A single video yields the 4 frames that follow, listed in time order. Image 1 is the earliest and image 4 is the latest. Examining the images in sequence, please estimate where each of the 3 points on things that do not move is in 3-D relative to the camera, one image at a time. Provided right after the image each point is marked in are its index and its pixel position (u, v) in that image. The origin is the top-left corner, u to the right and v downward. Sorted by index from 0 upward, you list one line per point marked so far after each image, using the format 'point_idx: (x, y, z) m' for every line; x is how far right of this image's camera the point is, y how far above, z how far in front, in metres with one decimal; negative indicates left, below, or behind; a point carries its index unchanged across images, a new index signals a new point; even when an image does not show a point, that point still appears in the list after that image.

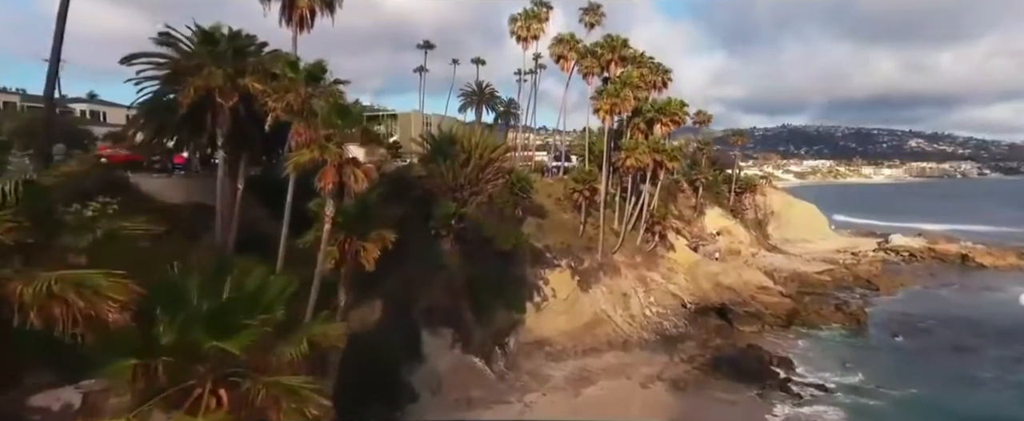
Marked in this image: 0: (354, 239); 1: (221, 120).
0: (-3.8, -0.7, +12.7) m
1: (-8.4, +2.3, +14.7) m
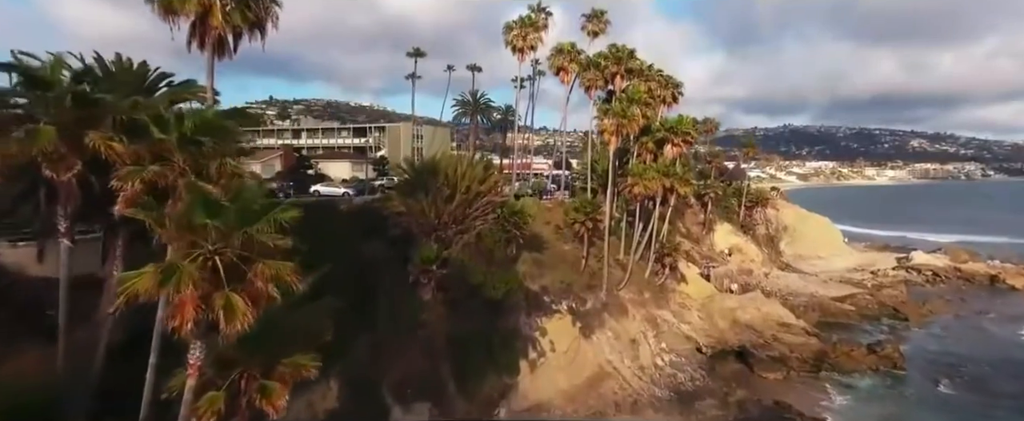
0: (-4.2, -2.7, +8.6) m
1: (-8.9, +0.3, +10.6) m
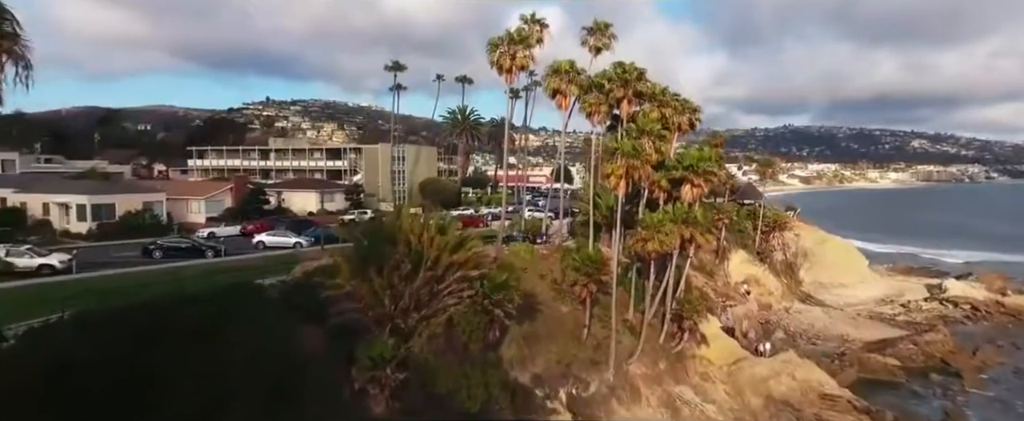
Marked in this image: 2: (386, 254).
0: (-4.9, -5.7, +2.4) m
1: (-9.6, -2.7, +4.3) m
2: (-4.7, -1.6, +19.6) m
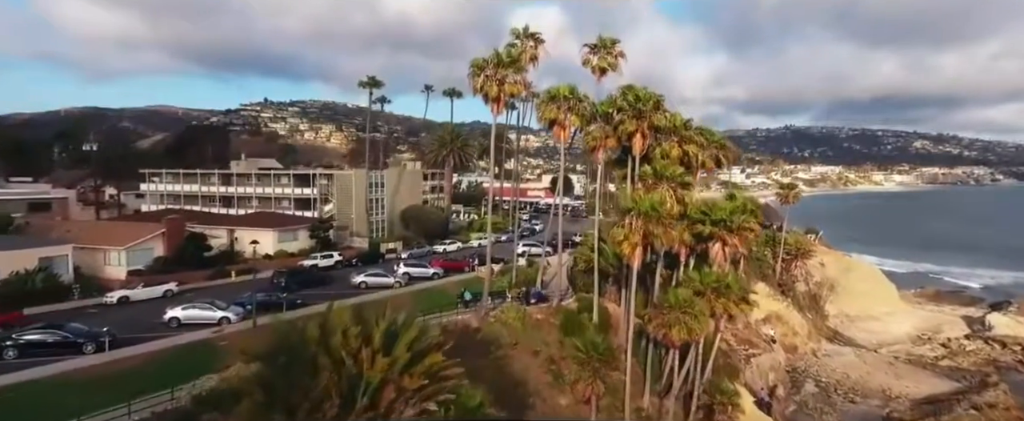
0: (-5.6, -8.6, -3.9) m
1: (-10.3, -5.6, -2.0) m
2: (-5.3, -4.5, +13.3) m
